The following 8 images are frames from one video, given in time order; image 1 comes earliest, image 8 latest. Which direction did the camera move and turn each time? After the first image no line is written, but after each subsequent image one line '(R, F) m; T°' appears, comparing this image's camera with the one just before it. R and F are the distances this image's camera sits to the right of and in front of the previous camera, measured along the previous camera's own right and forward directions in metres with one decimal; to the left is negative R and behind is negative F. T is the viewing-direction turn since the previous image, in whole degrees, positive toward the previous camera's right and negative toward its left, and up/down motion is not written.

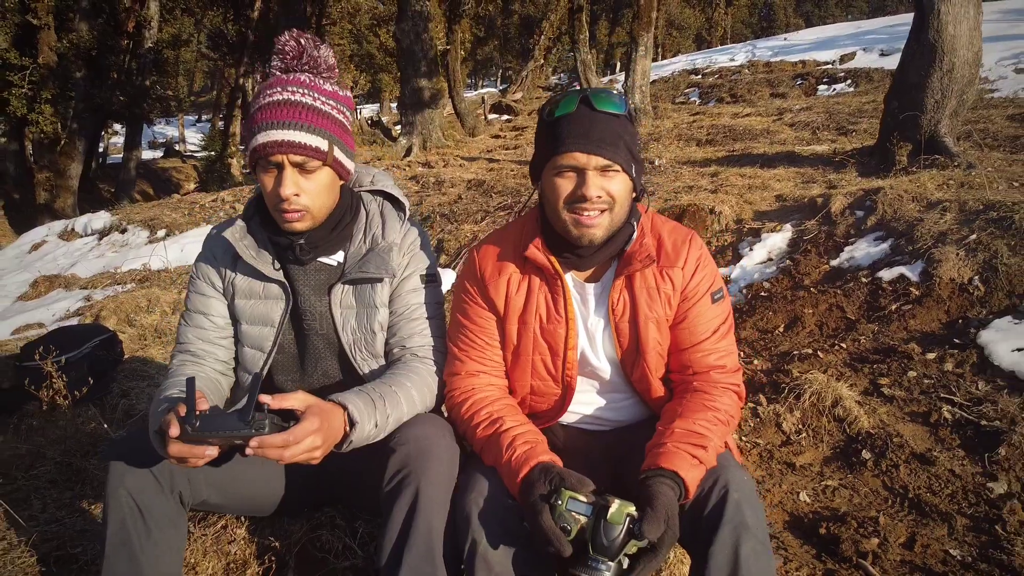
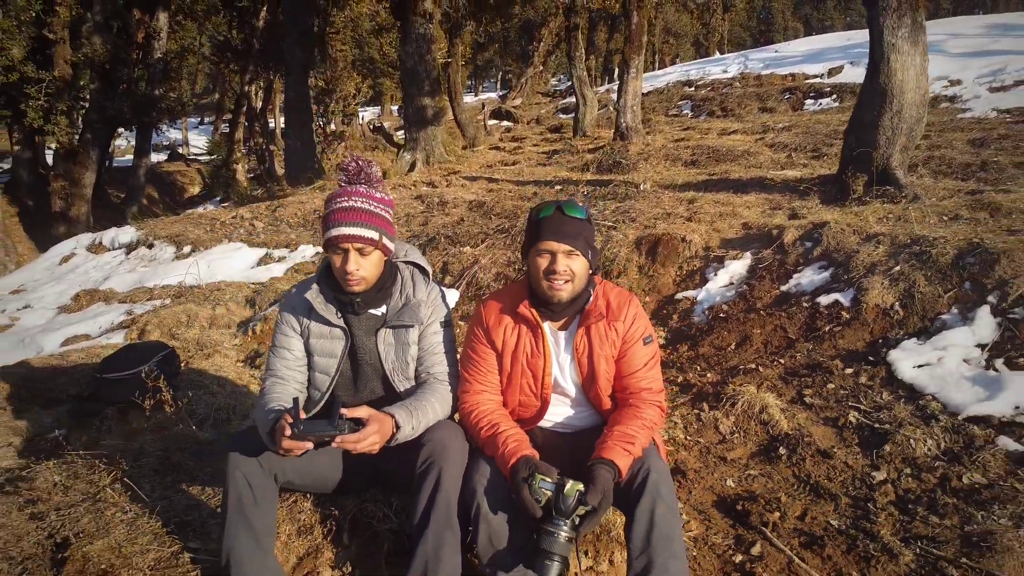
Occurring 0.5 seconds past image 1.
(0.0, -0.5) m; 0°
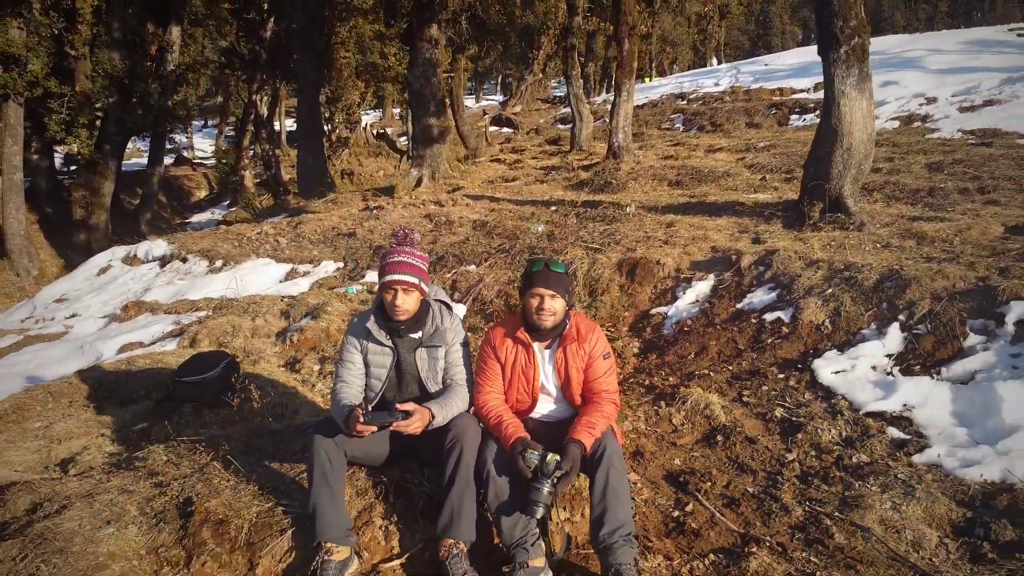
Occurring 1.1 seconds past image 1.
(0.0, -0.7) m; 0°
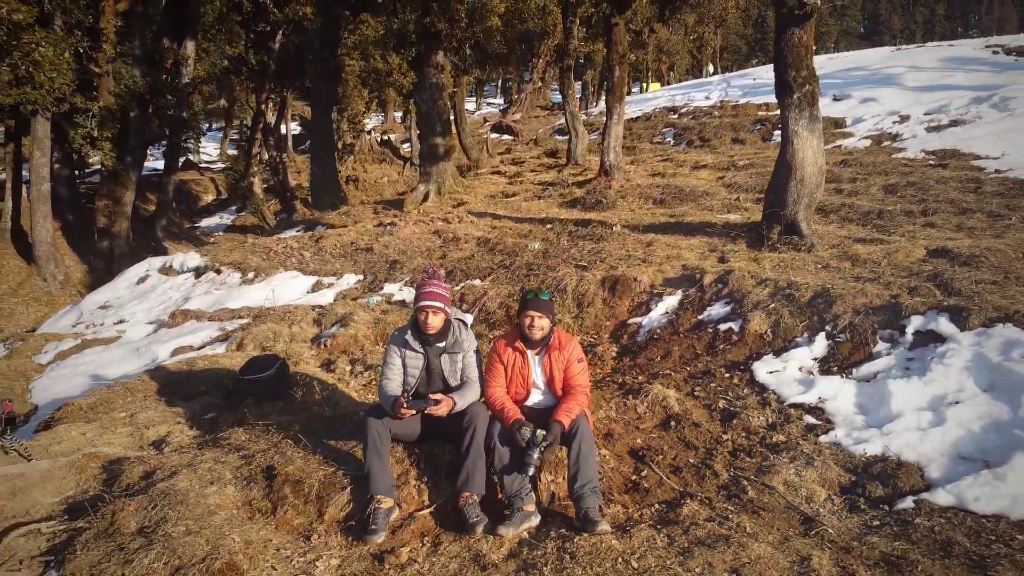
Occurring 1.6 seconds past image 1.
(0.0, -0.9) m; 0°
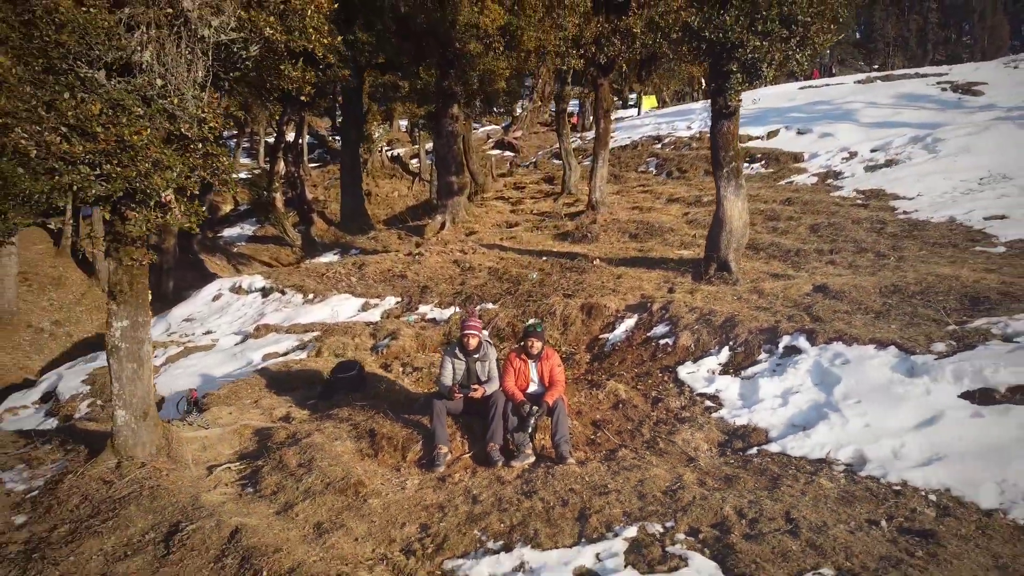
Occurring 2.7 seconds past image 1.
(-0.1, -2.2) m; 0°
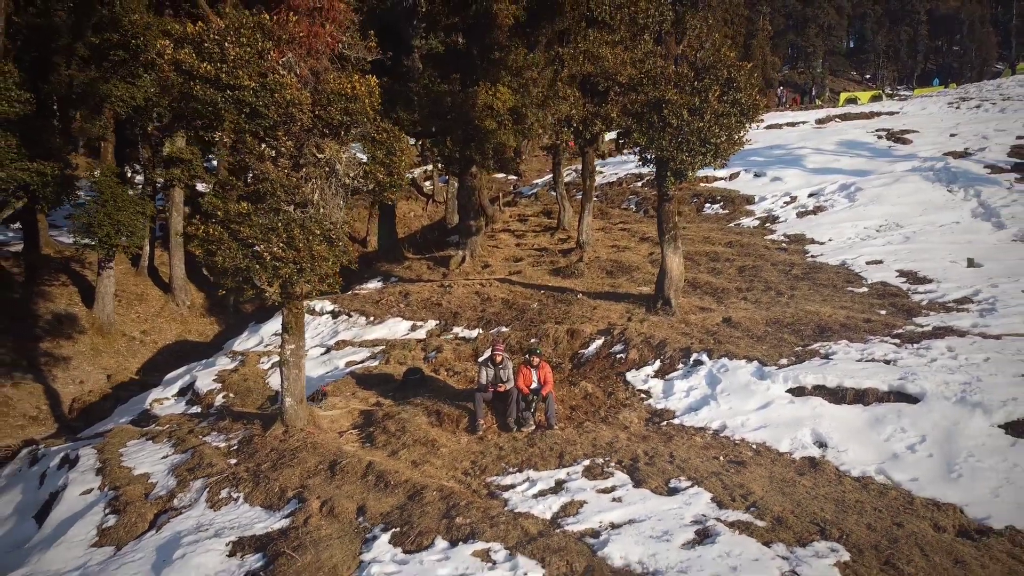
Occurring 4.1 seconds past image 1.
(-0.1, -3.7) m; 0°
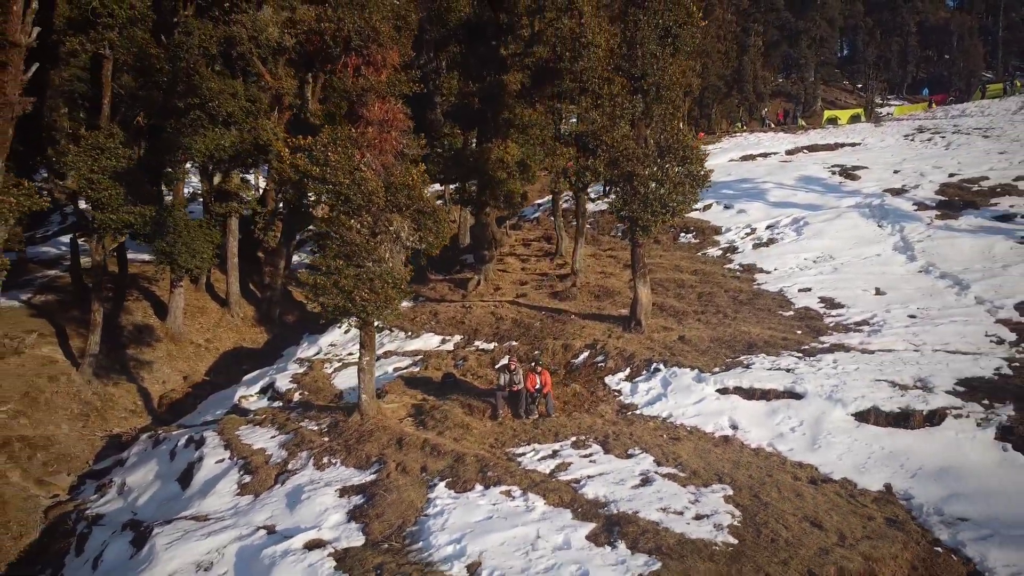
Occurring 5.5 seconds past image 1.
(-0.2, -3.8) m; 0°
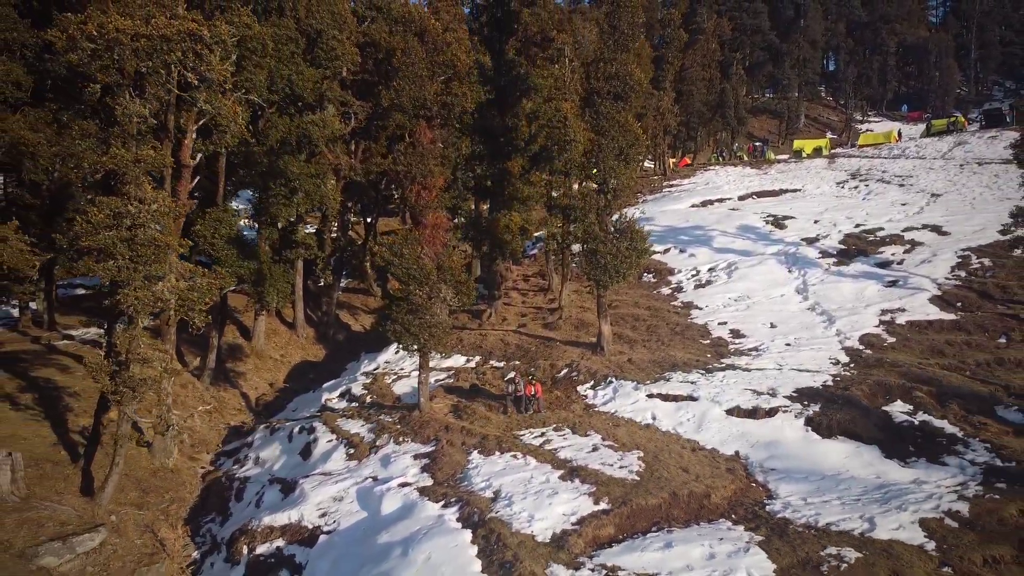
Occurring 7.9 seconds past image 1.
(-0.1, -7.4) m; 0°
